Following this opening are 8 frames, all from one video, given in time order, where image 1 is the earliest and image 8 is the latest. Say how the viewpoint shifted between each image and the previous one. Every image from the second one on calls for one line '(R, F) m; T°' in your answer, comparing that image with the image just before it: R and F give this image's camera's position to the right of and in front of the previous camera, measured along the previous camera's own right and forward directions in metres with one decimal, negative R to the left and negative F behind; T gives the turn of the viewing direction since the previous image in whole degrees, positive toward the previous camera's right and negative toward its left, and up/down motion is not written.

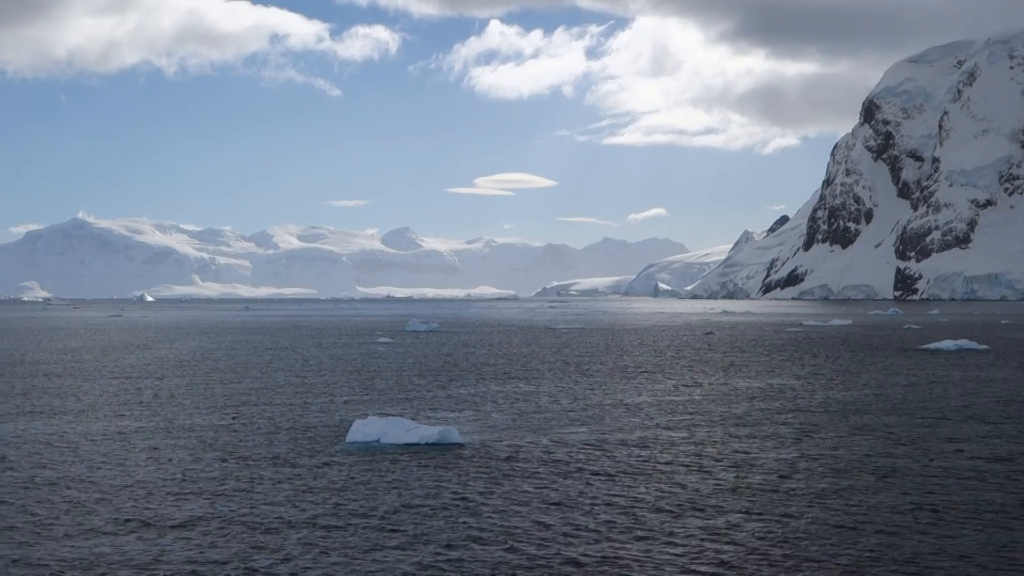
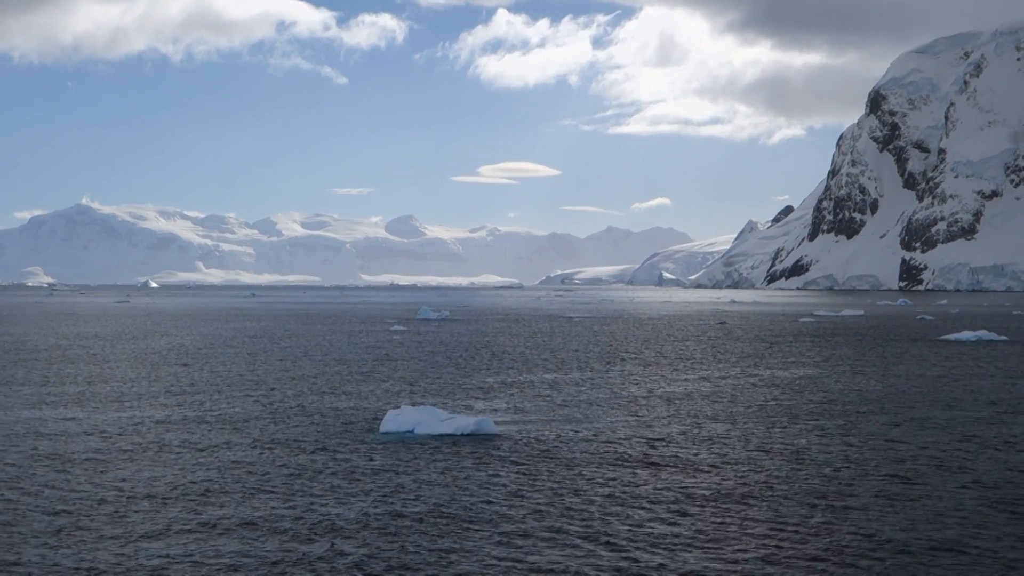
(-1.8, +0.2) m; 0°
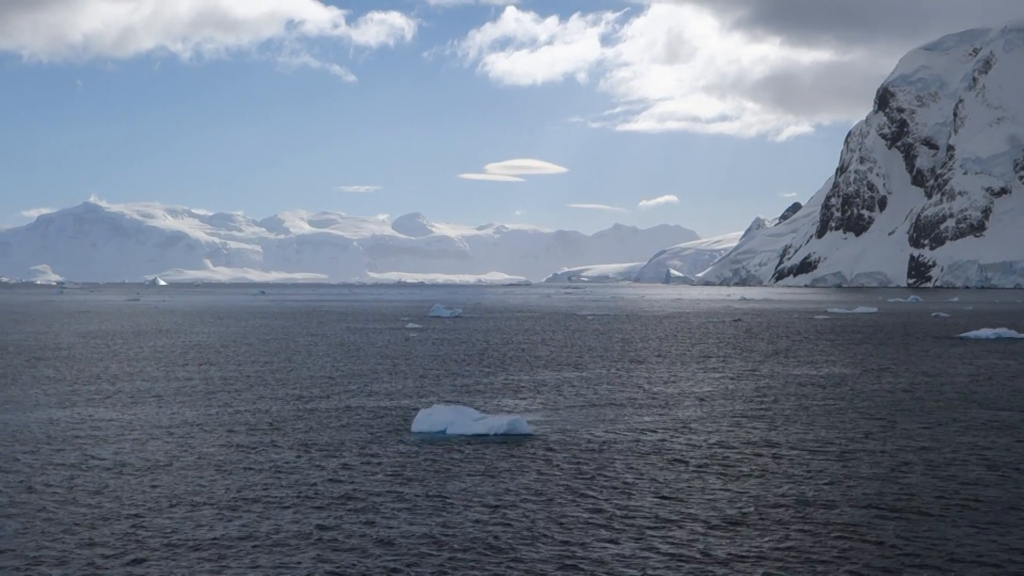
(-1.3, 0.0) m; 0°
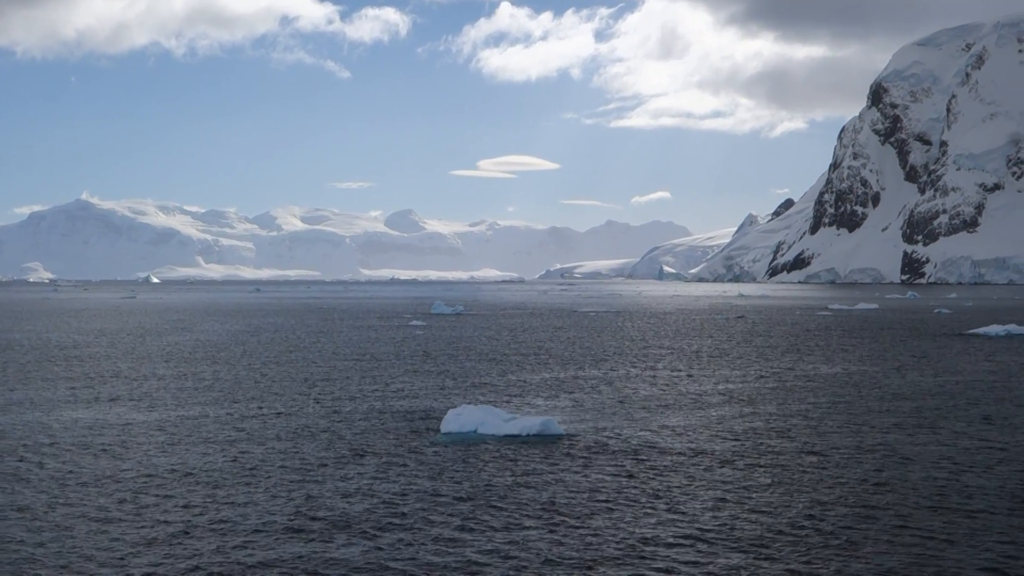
(-2.0, +0.4) m; +1°
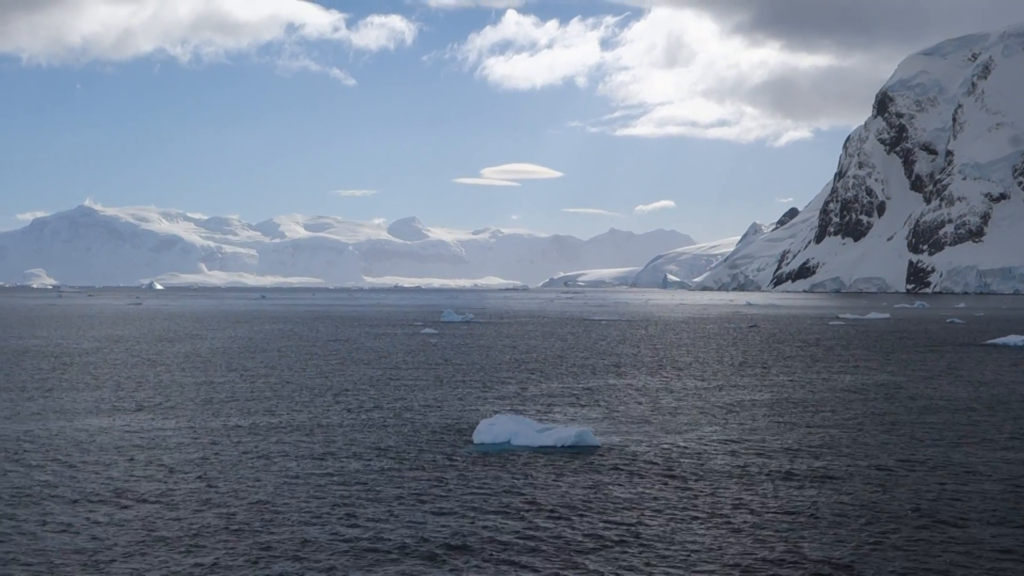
(-1.6, +0.7) m; 0°
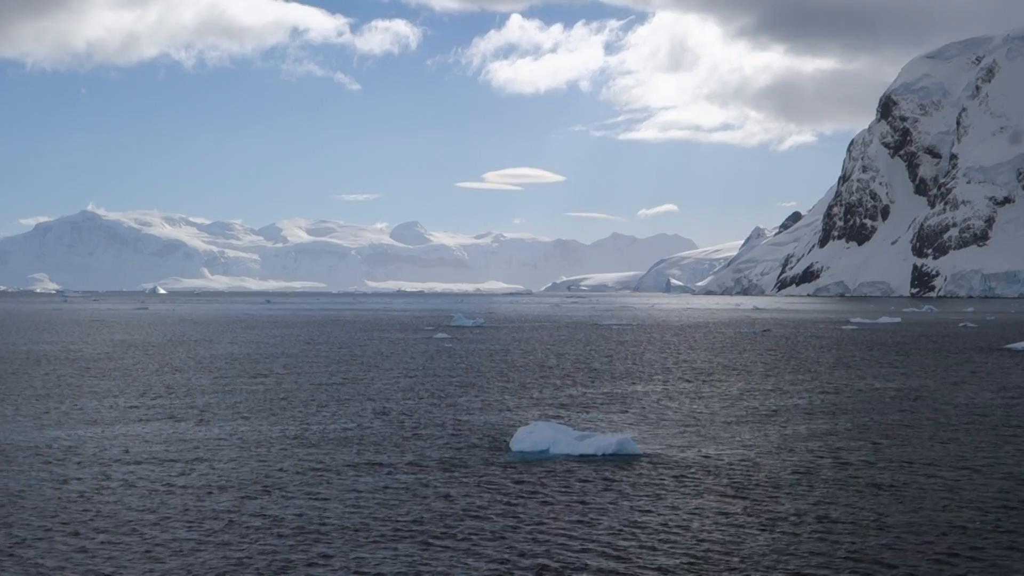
(-1.8, +0.4) m; 0°
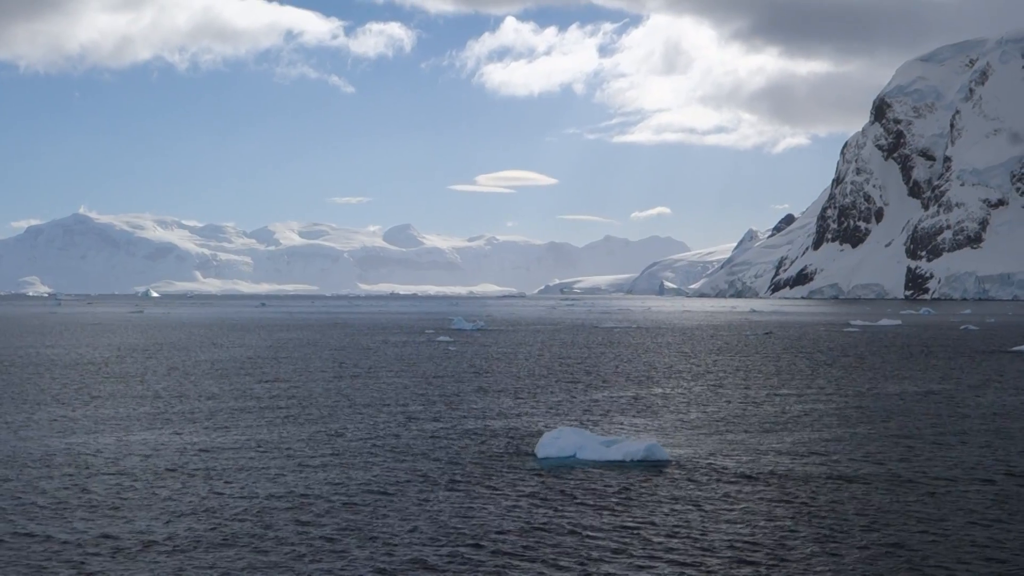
(-1.6, +0.7) m; +1°
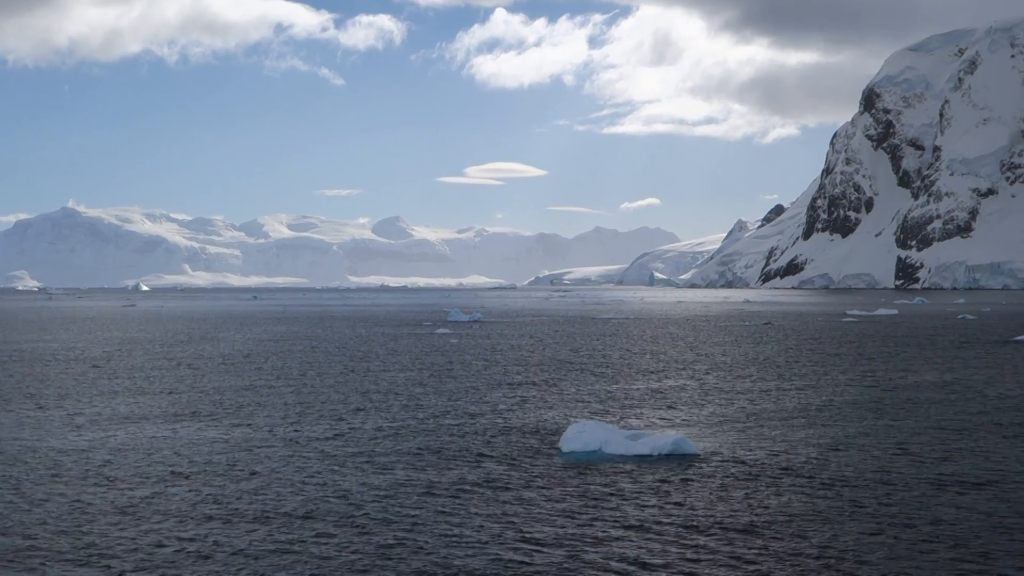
(-1.6, +0.4) m; +1°
